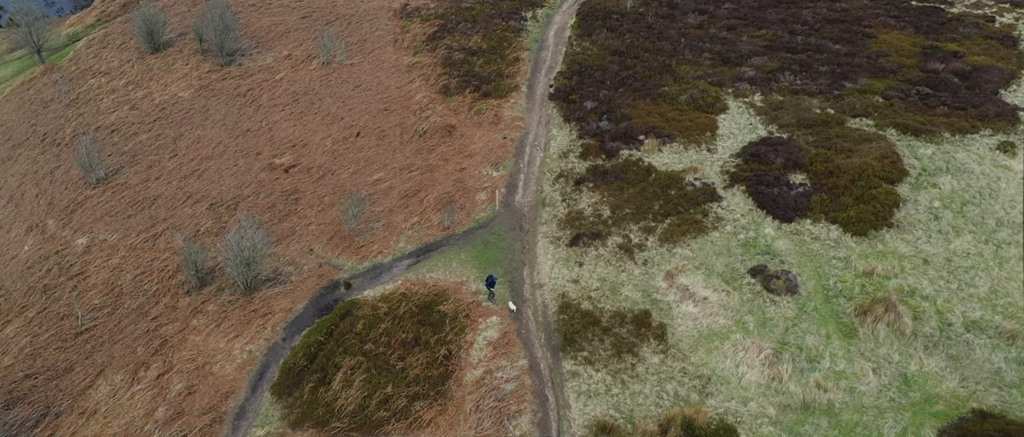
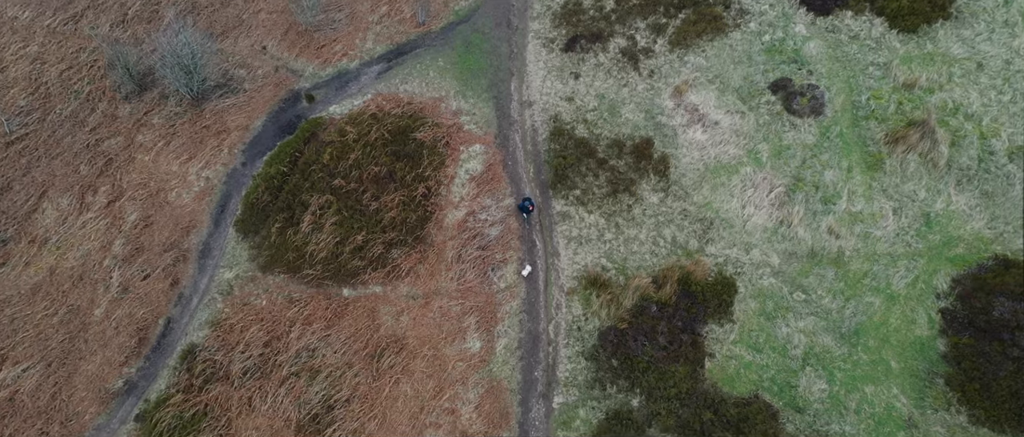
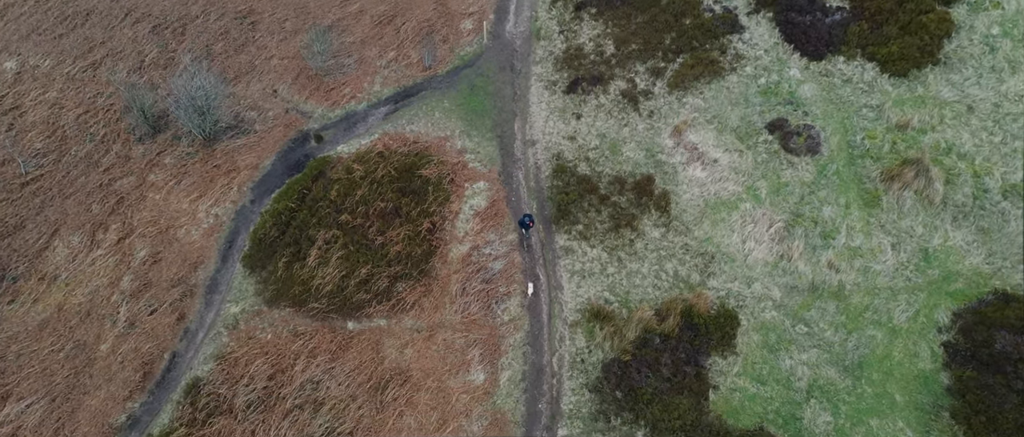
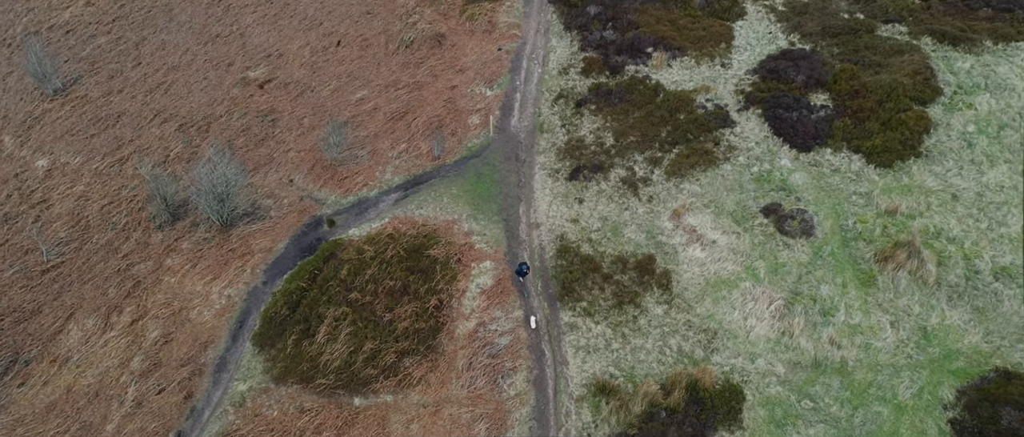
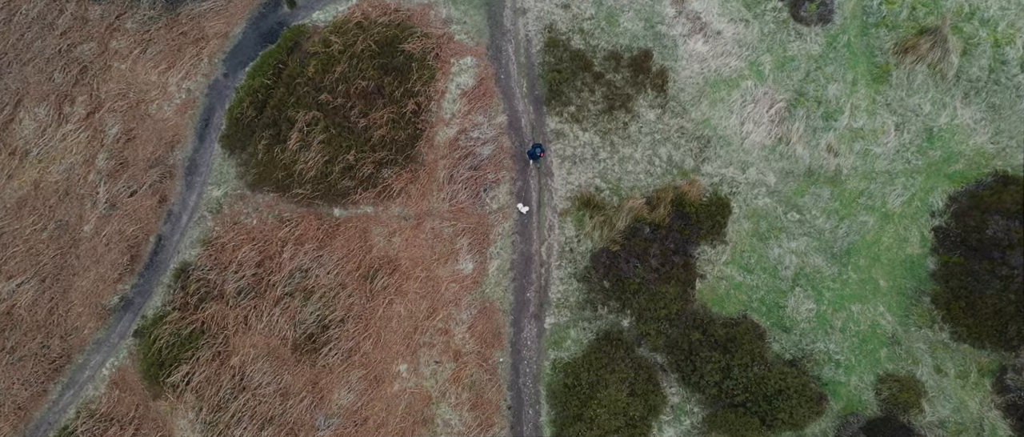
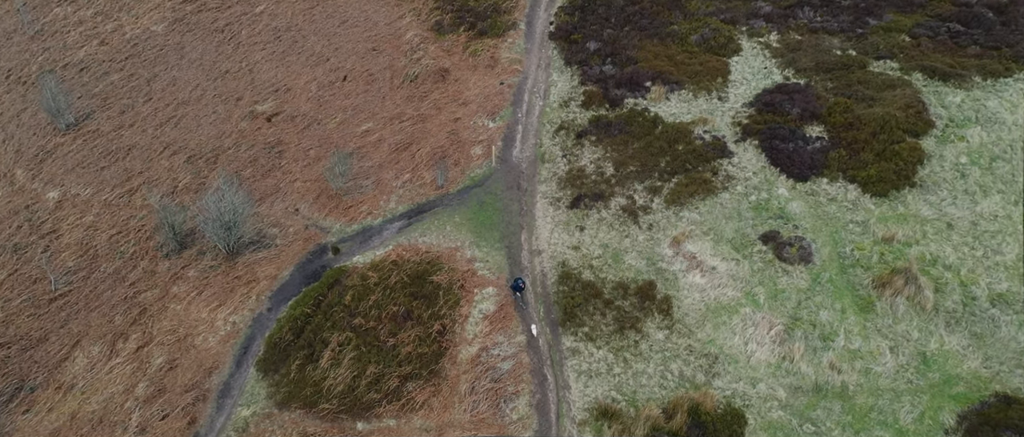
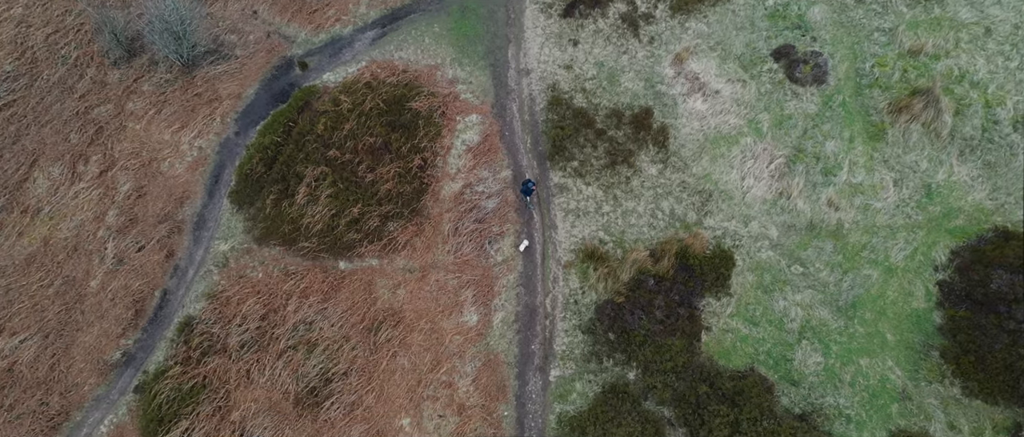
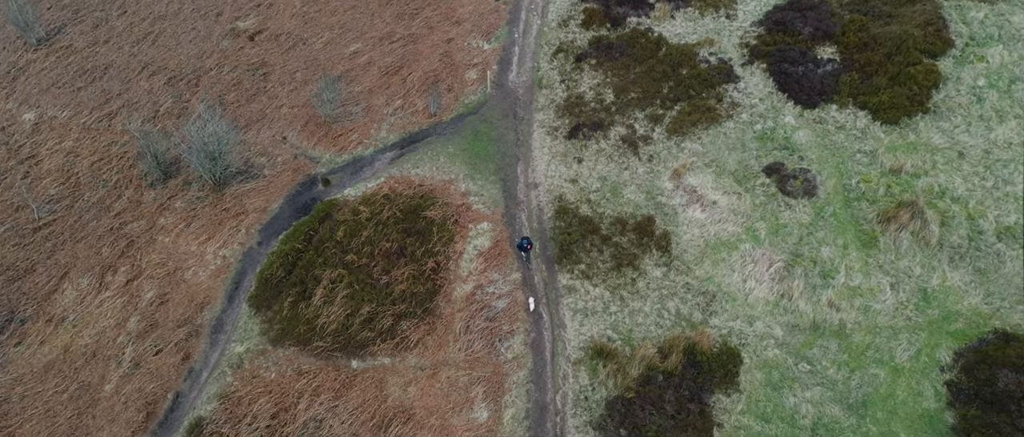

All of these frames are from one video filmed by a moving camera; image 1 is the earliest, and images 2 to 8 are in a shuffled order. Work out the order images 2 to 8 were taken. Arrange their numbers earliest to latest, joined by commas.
6, 4, 8, 3, 2, 7, 5
